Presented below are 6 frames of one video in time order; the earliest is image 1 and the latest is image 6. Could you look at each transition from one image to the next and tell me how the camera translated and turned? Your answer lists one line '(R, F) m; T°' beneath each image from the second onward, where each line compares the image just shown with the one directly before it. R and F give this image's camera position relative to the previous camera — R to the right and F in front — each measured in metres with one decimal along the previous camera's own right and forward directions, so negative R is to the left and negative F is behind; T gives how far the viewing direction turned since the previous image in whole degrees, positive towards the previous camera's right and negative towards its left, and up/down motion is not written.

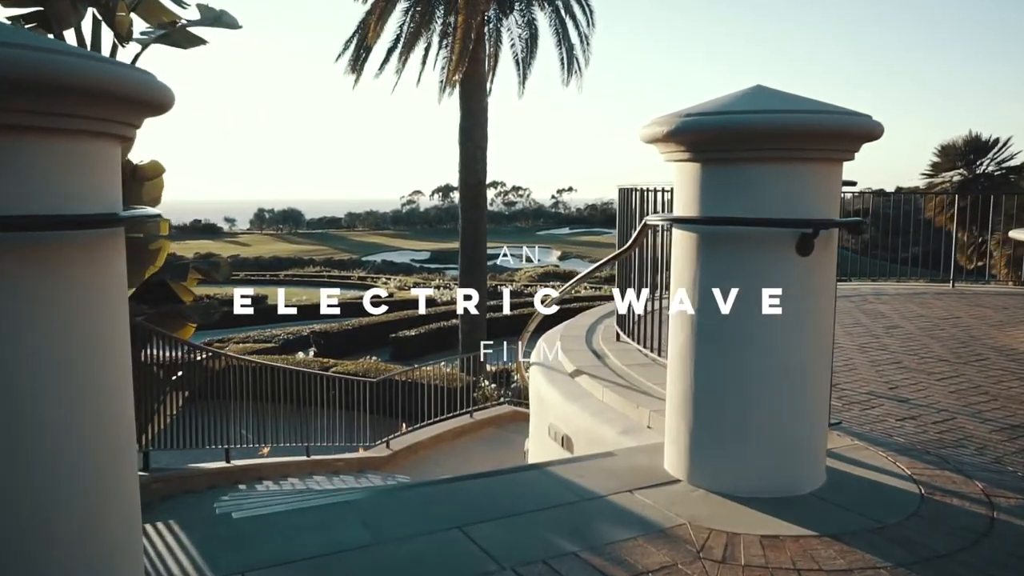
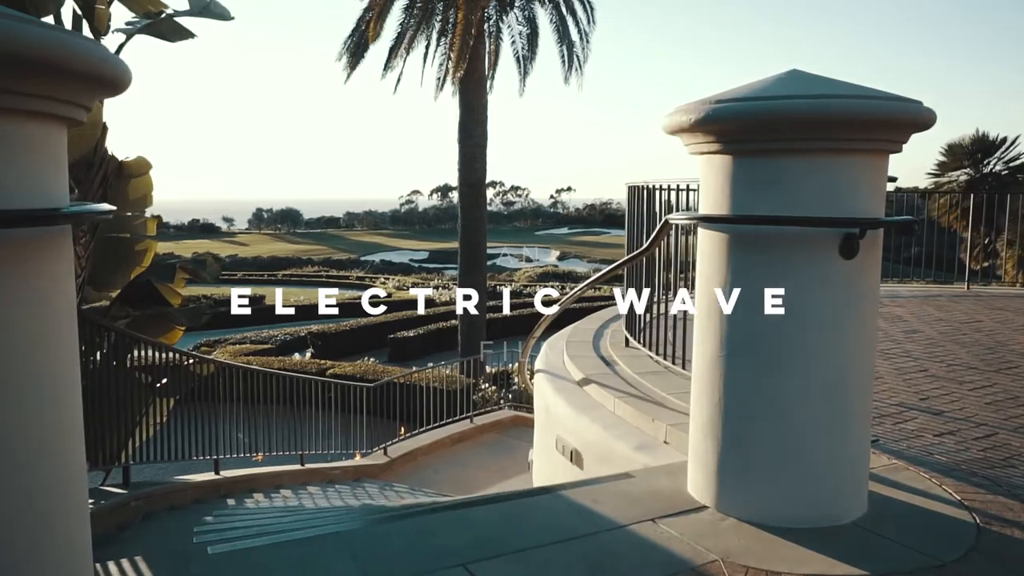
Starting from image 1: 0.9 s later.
(0.0, +0.3) m; 0°
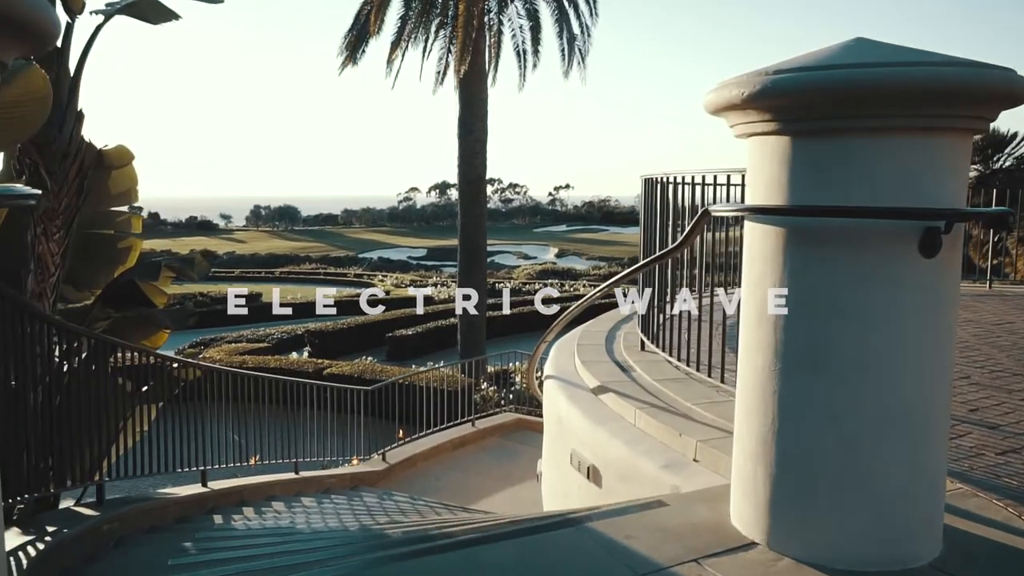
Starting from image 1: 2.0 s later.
(-0.1, +0.4) m; 0°
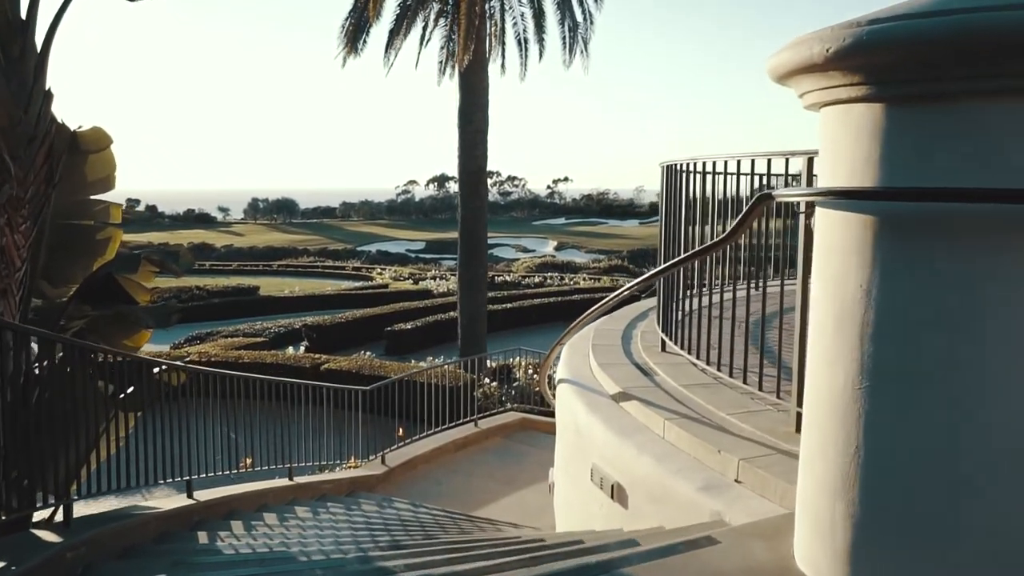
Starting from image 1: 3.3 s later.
(-0.1, +0.4) m; 0°
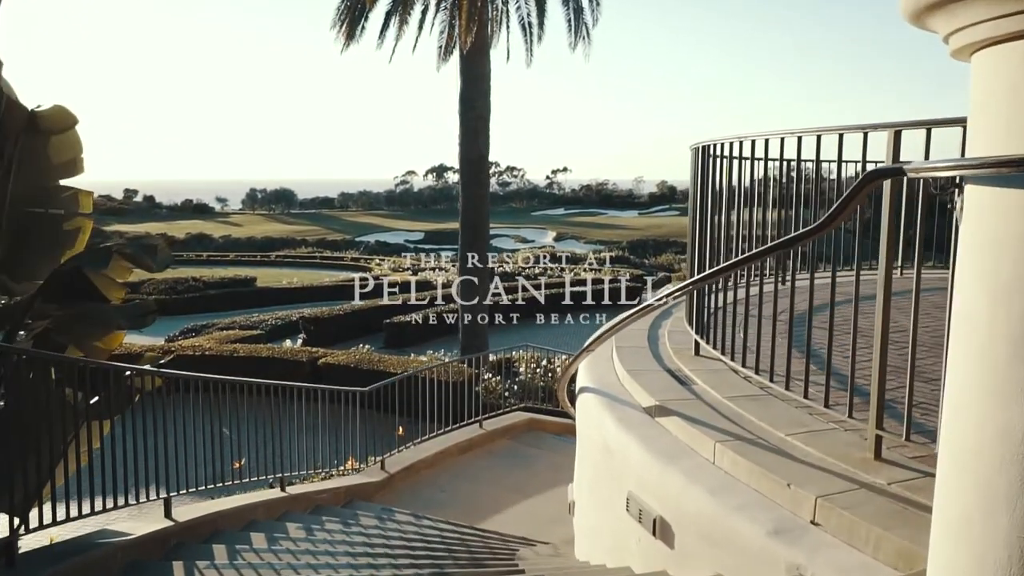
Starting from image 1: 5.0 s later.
(-0.1, +0.6) m; 0°
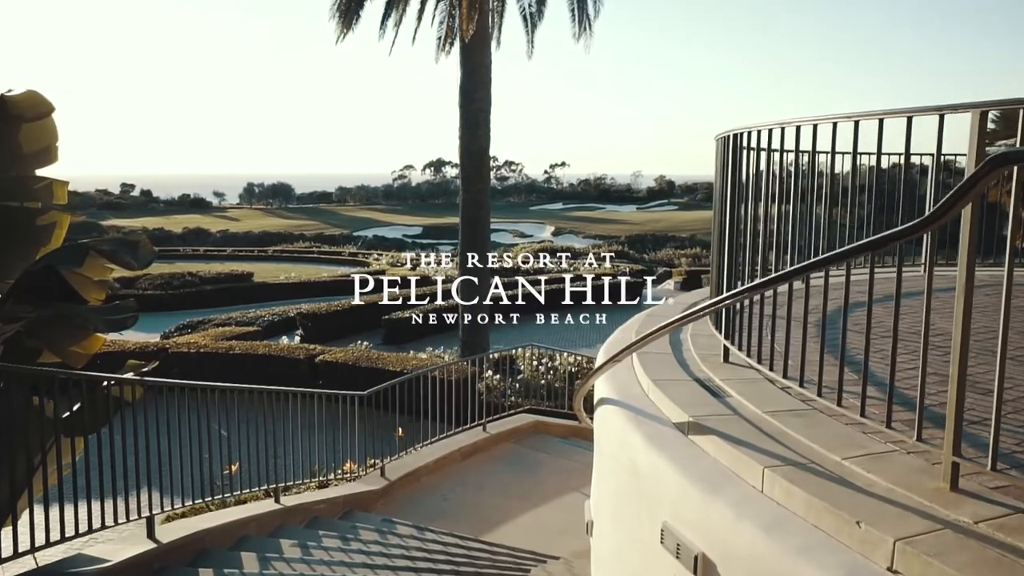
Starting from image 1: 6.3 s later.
(-0.1, +0.4) m; 0°
